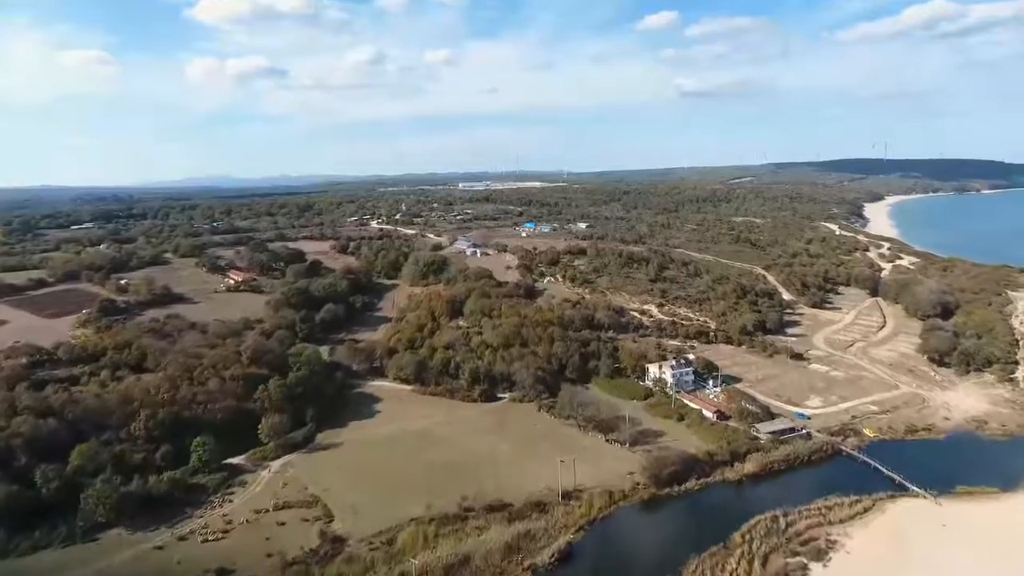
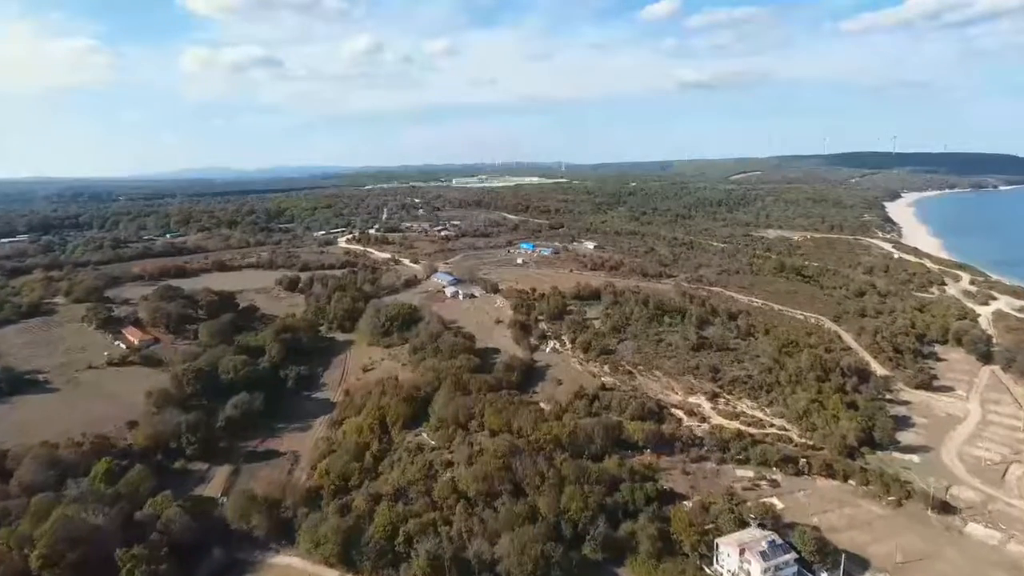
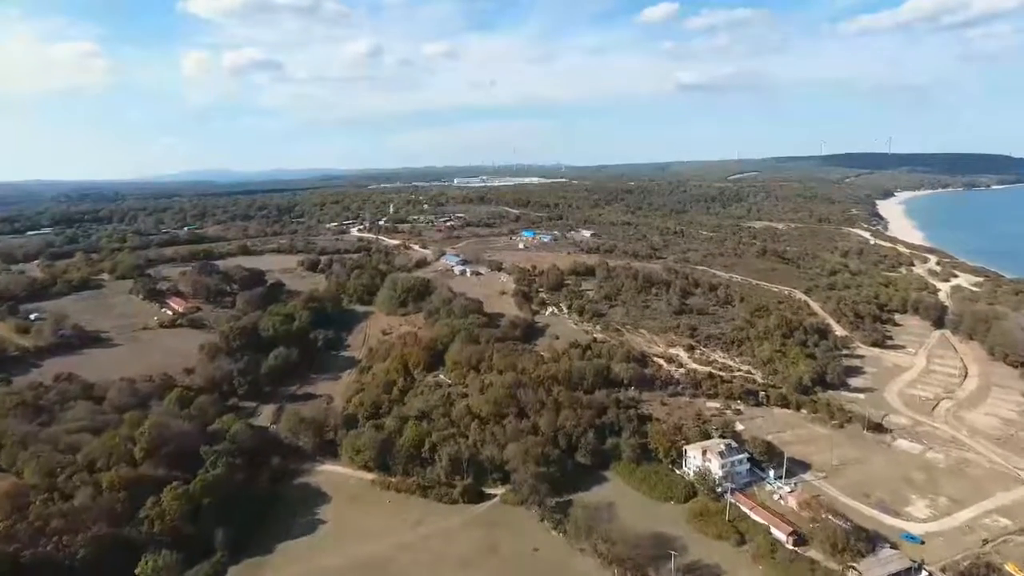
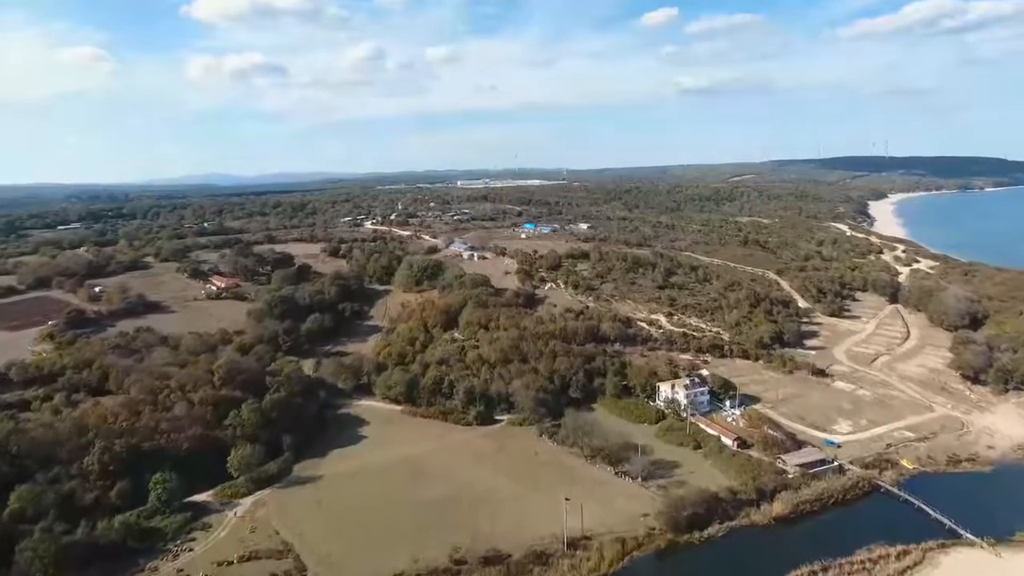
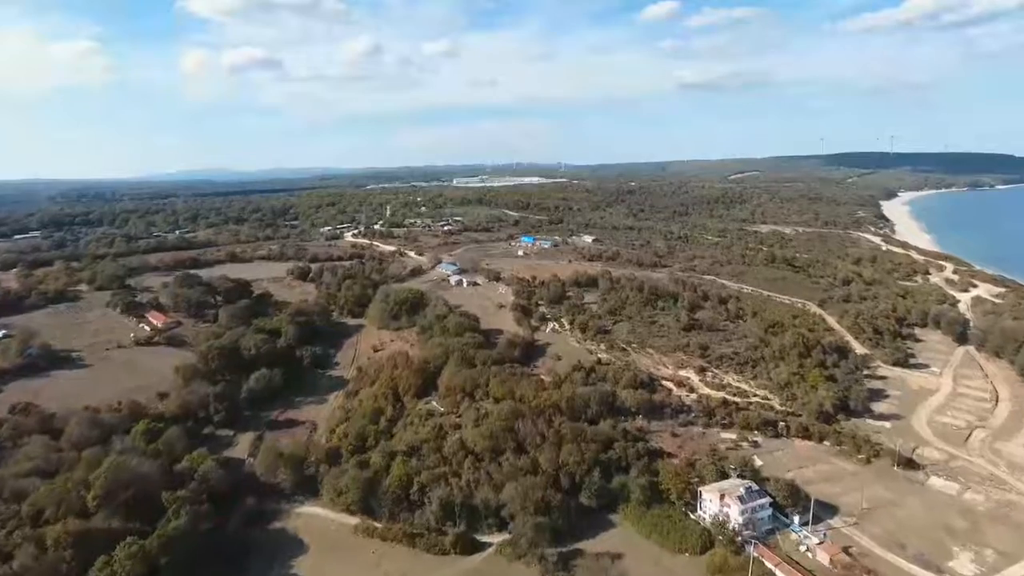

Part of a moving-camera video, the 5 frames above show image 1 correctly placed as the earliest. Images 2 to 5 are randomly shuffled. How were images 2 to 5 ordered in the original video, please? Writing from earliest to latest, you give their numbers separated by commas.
4, 3, 5, 2
